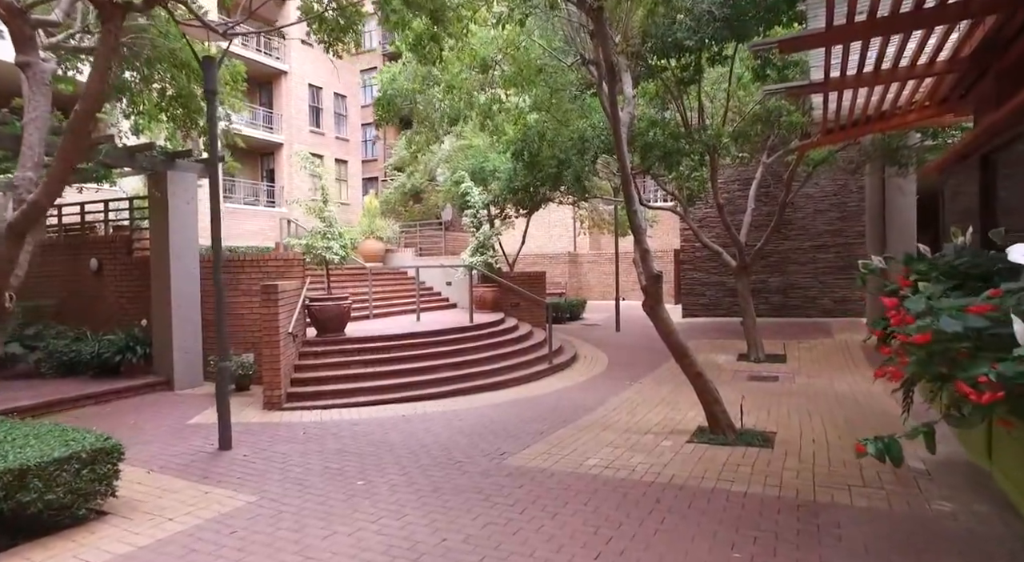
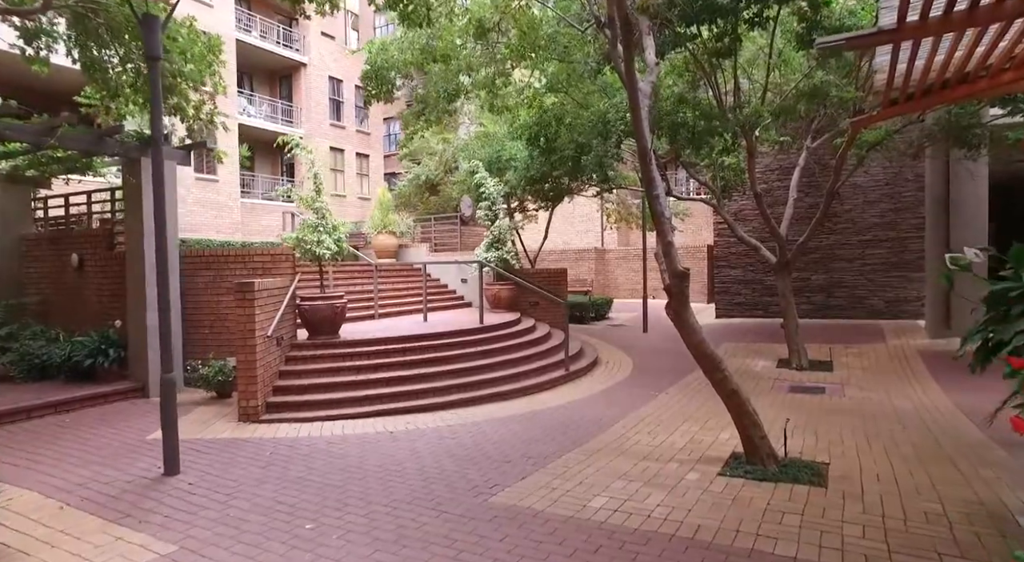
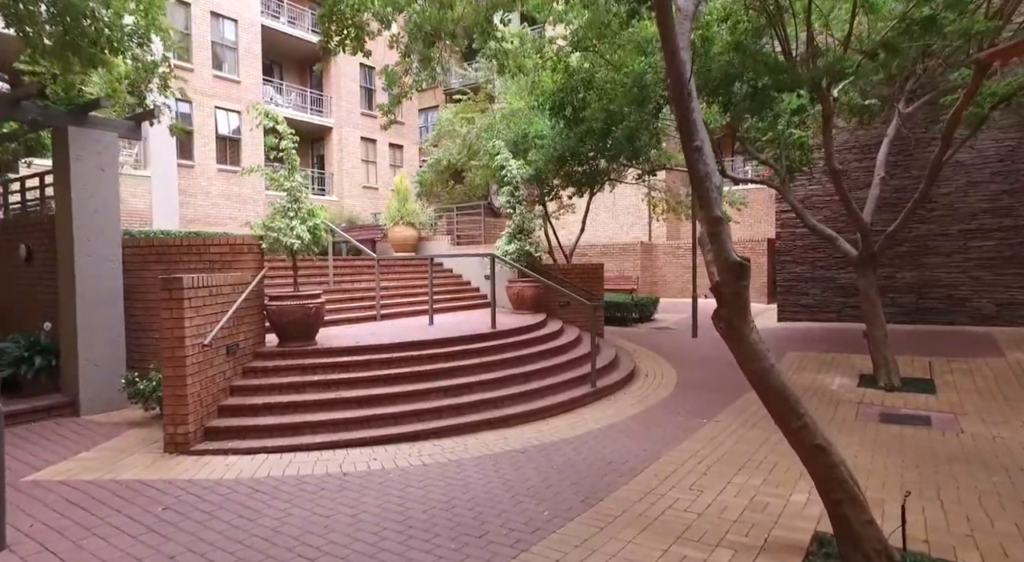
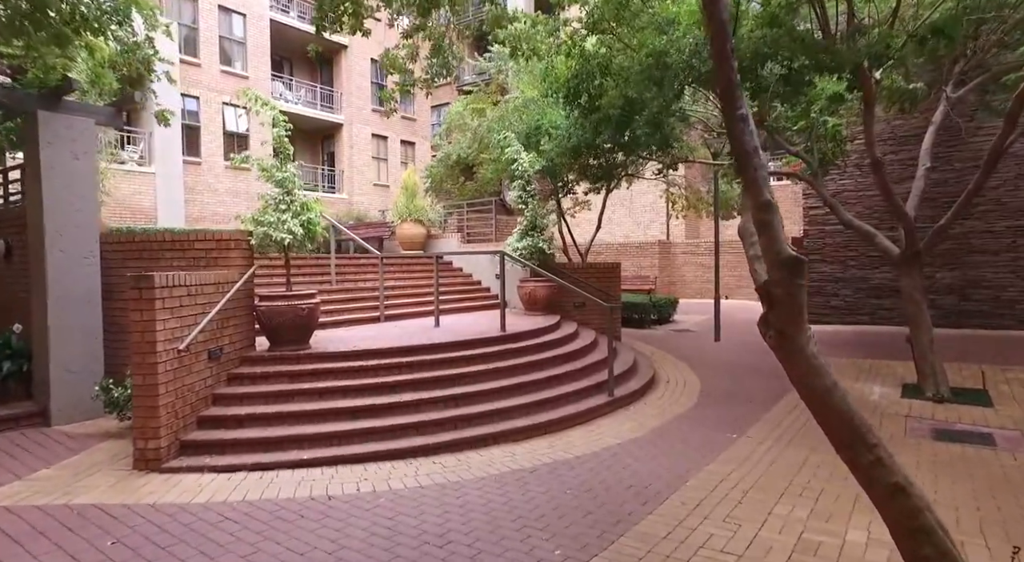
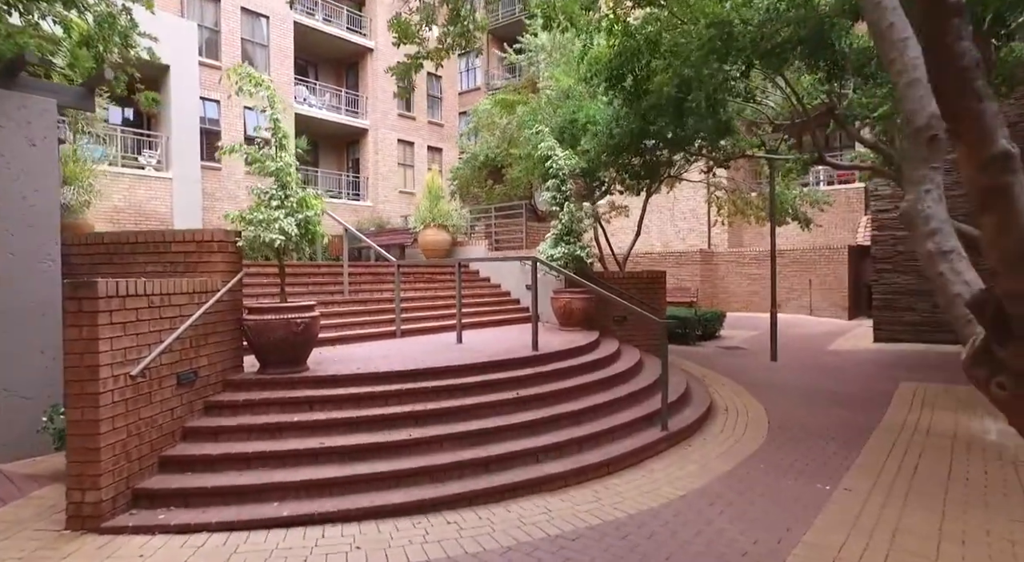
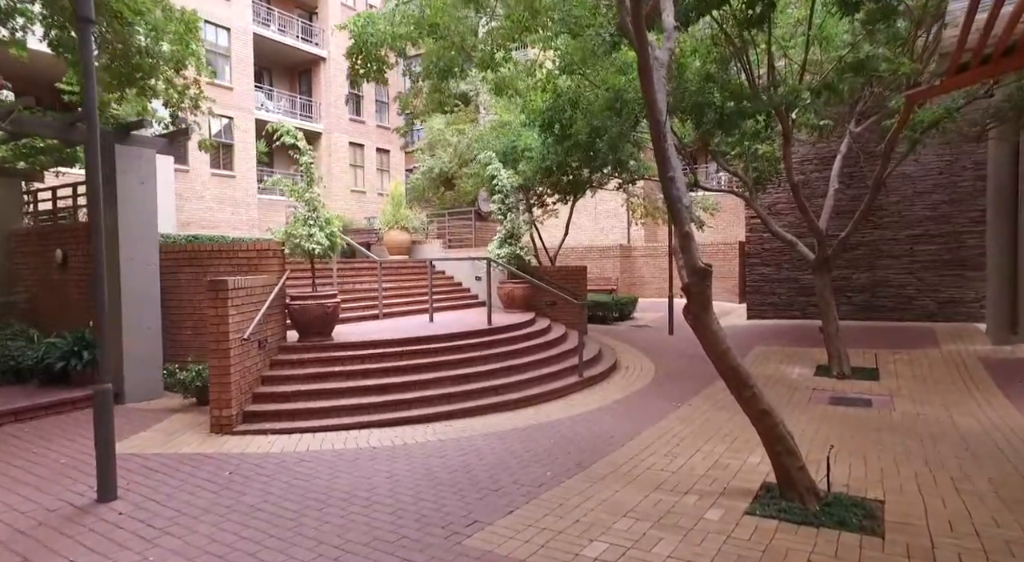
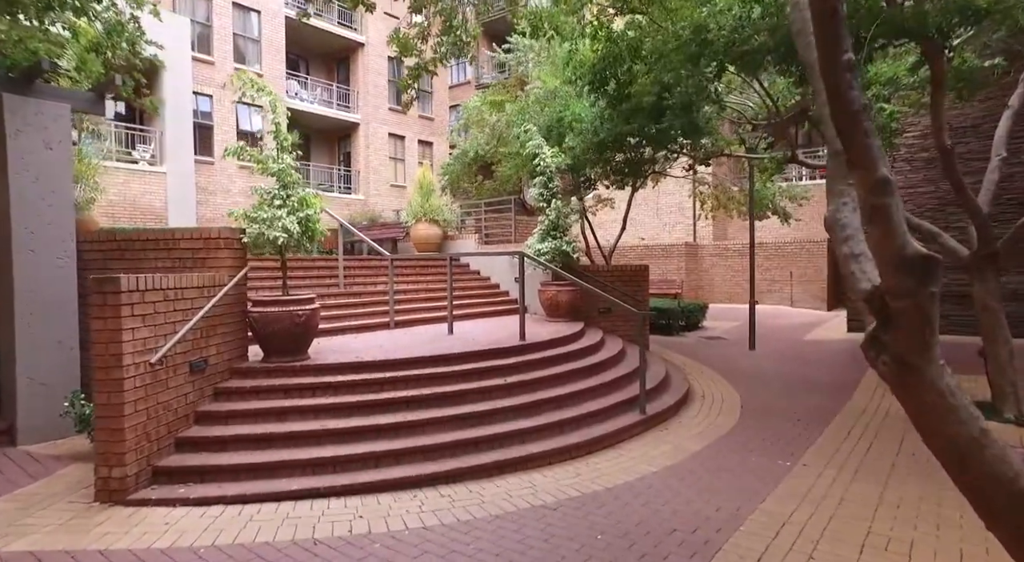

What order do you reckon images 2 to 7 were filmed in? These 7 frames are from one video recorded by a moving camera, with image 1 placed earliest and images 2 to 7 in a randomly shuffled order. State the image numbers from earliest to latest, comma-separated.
2, 6, 3, 4, 7, 5
